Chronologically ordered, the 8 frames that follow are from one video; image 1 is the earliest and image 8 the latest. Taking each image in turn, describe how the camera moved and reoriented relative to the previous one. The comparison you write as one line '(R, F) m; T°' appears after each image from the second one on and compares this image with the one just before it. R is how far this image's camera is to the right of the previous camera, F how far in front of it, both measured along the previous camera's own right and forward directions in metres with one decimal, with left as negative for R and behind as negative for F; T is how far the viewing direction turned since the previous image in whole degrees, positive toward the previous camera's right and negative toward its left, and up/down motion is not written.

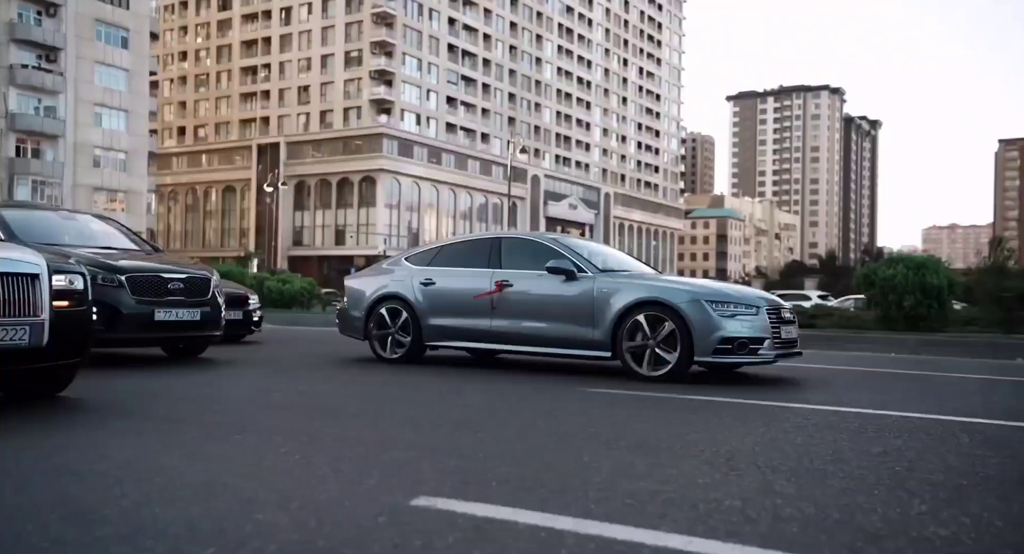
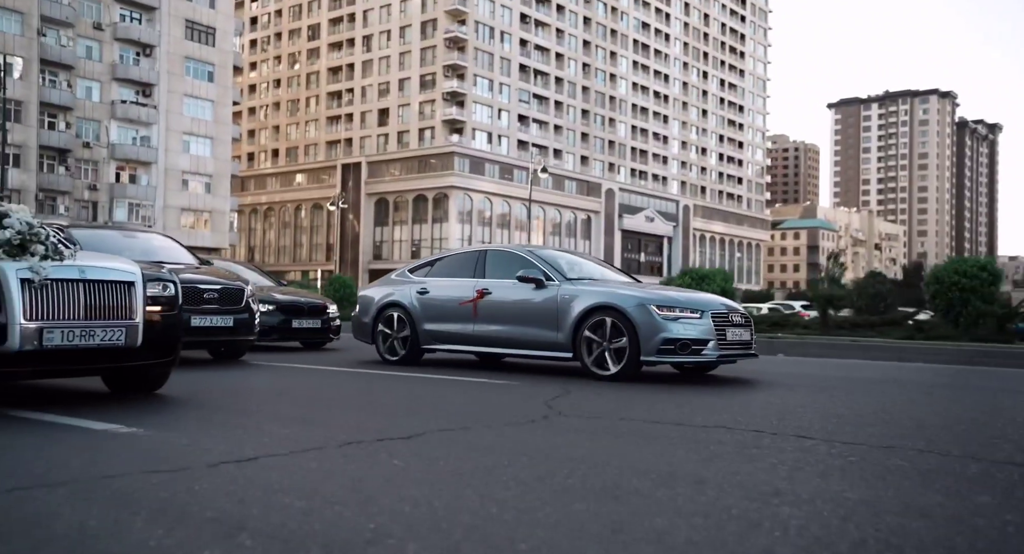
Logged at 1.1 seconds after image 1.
(+0.6, -0.3) m; -8°
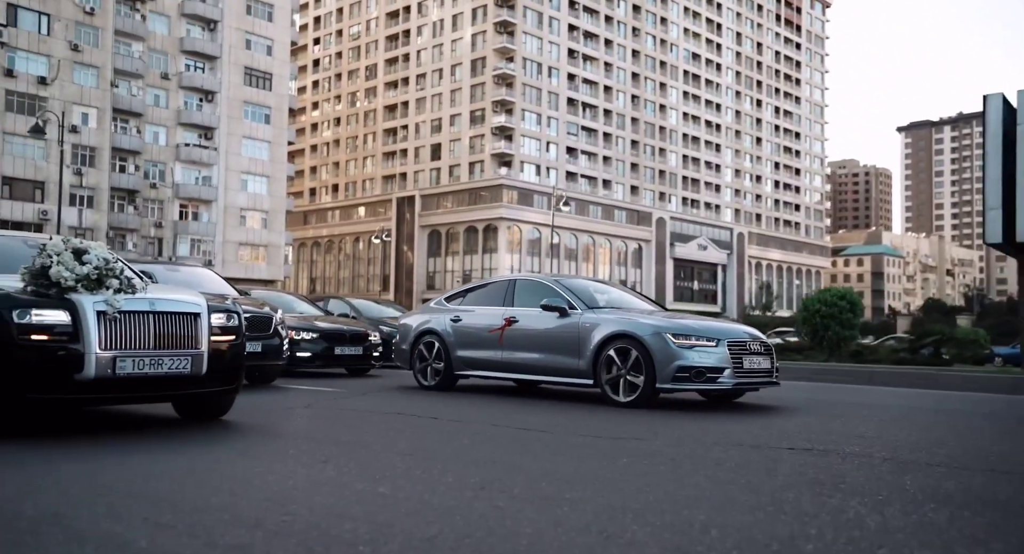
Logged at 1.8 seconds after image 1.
(+0.3, -0.2) m; -5°
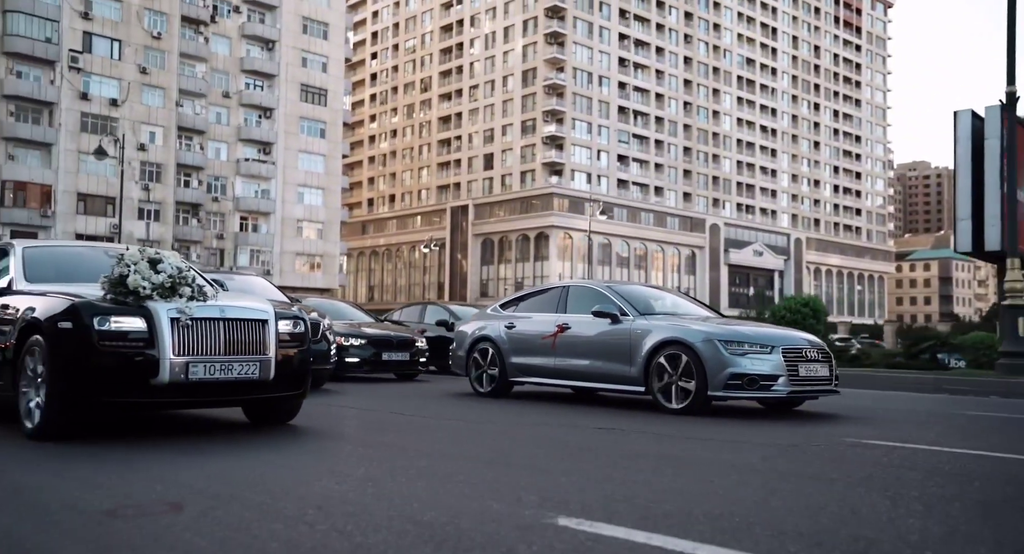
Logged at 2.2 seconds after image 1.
(+0.2, -0.1) m; -5°
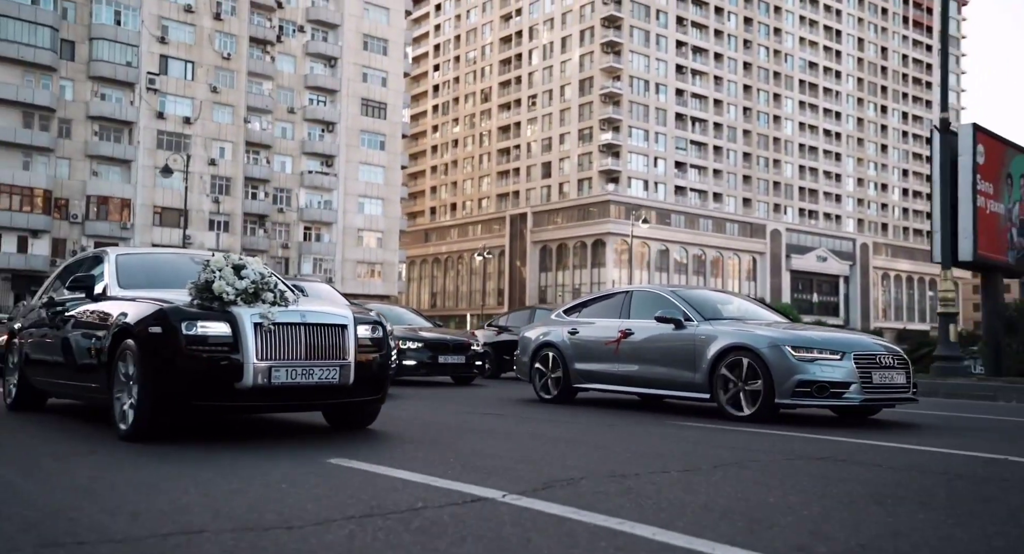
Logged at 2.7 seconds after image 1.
(+0.2, -0.2) m; -5°
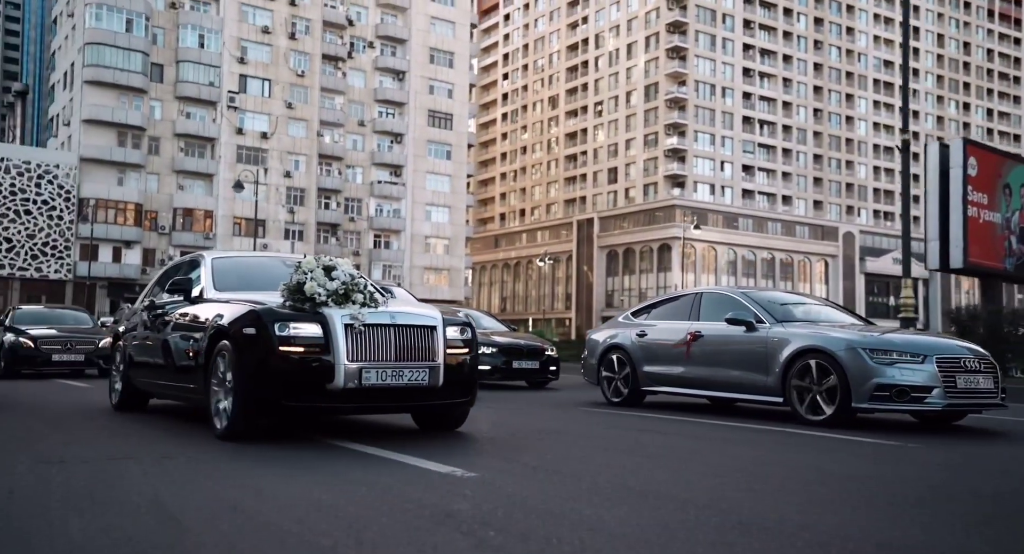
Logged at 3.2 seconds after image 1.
(+0.2, -0.2) m; -5°
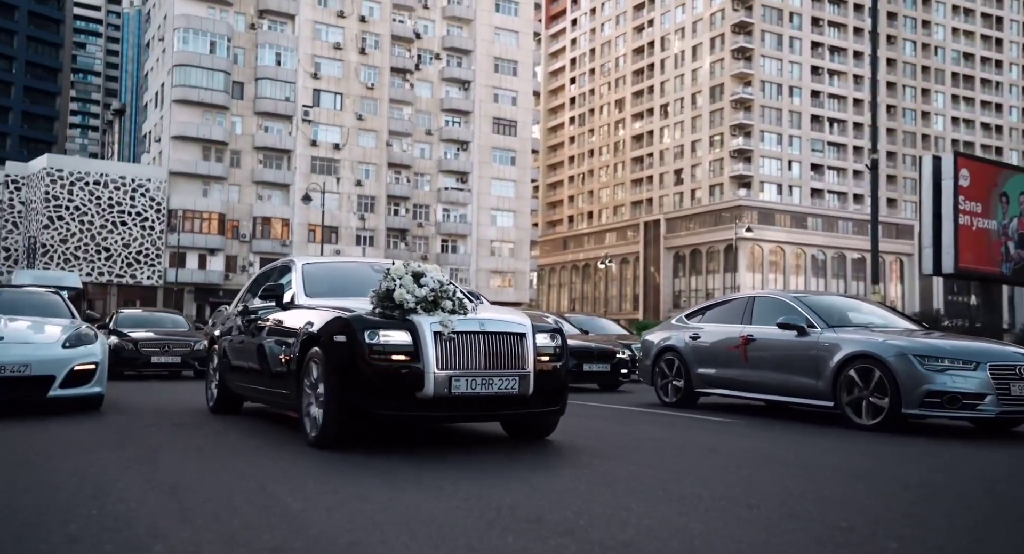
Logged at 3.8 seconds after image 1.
(+0.2, -0.2) m; -6°
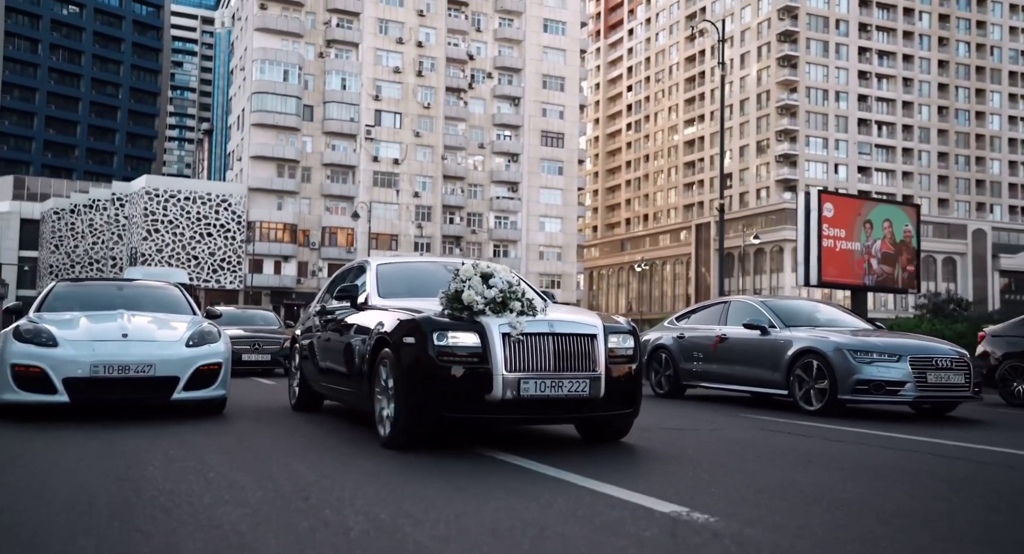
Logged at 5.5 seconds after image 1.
(+0.4, -0.7) m; -6°
